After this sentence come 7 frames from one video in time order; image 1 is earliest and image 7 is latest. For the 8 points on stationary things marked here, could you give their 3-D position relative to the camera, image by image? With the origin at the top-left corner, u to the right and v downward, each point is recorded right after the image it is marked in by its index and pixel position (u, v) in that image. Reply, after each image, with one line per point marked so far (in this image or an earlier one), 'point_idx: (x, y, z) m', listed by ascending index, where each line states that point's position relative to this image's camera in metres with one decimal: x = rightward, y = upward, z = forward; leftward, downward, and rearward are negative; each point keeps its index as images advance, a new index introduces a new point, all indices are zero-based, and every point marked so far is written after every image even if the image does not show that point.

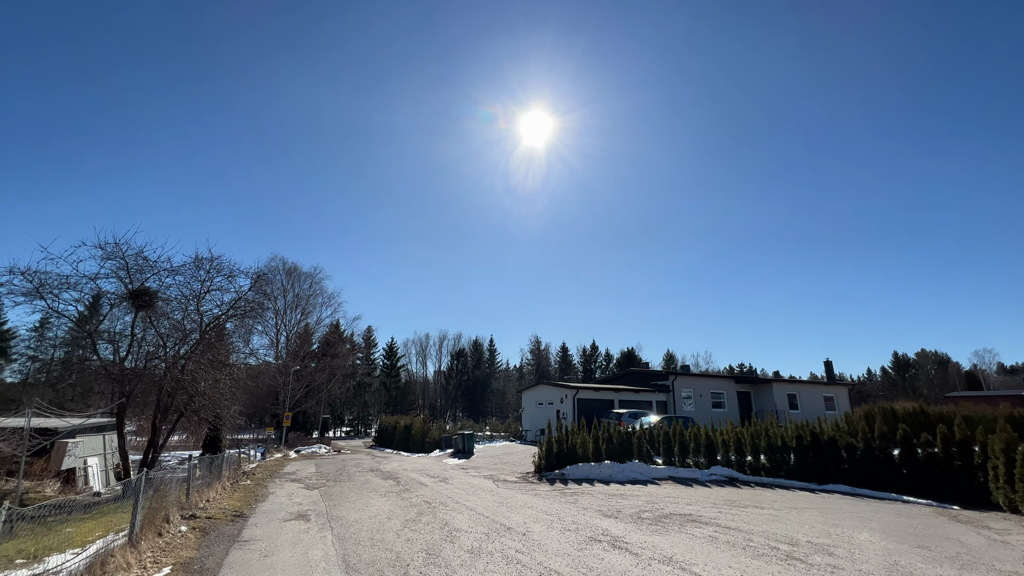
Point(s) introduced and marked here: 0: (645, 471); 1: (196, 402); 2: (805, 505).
0: (+4.3, -5.9, +14.3) m
1: (-10.0, -3.6, +14.1) m
2: (+6.4, -4.7, +9.7) m
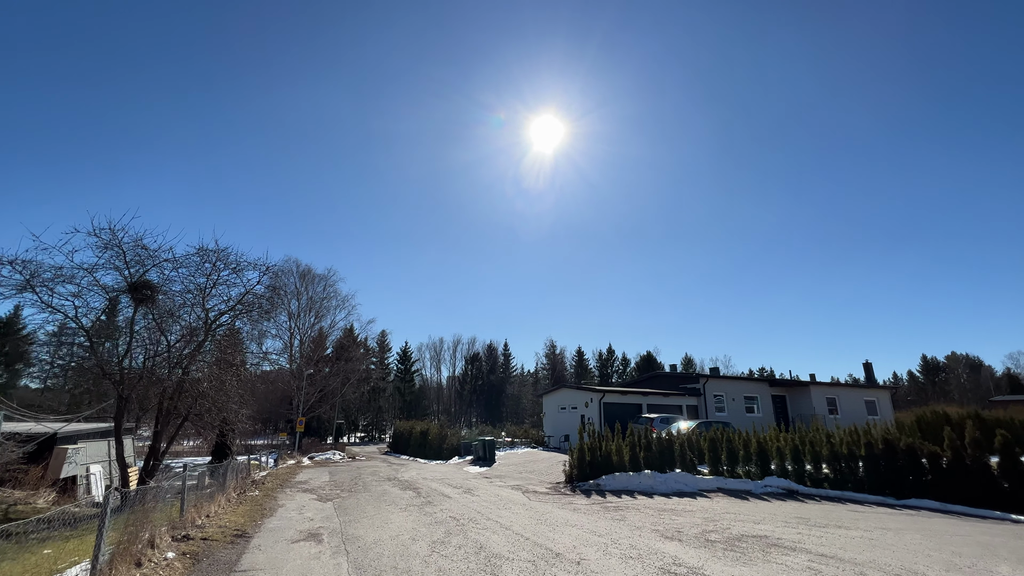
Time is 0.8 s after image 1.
0: (+5.2, -5.6, +12.9) m
1: (-9.1, -3.4, +13.1) m
2: (+7.1, -4.4, +8.3) m
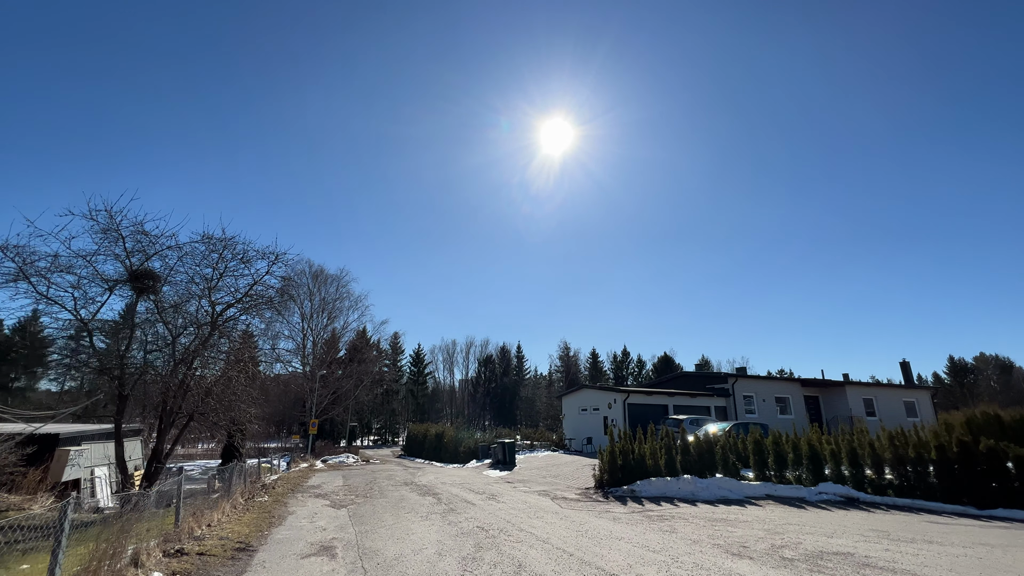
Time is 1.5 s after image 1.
0: (+5.9, -5.3, +11.8) m
1: (-8.4, -3.2, +12.3) m
2: (+7.7, -4.0, +7.1) m
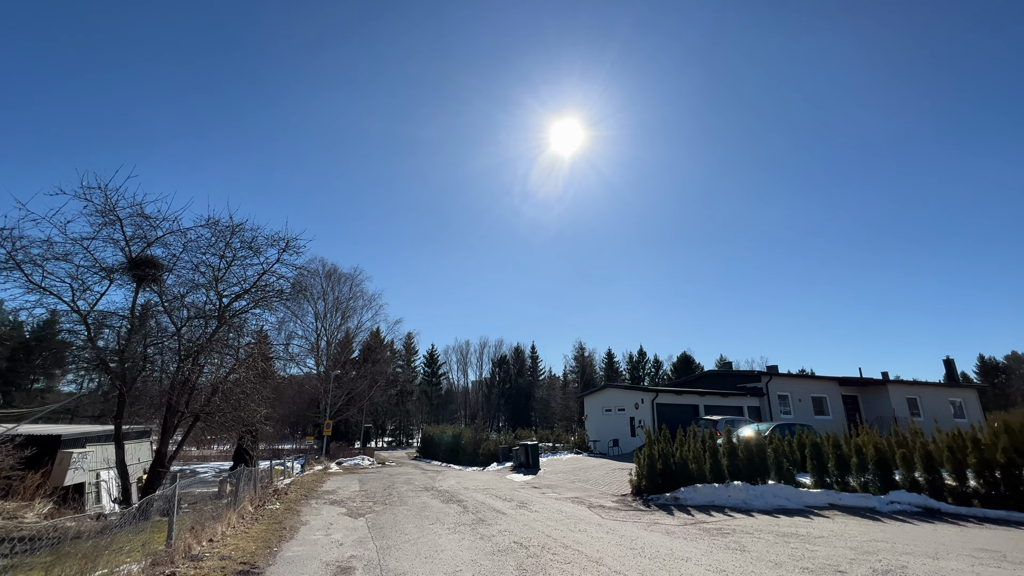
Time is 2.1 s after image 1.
0: (+6.7, -4.9, +10.6) m
1: (-7.6, -3.0, +11.5) m
2: (+8.4, -3.6, +5.8) m
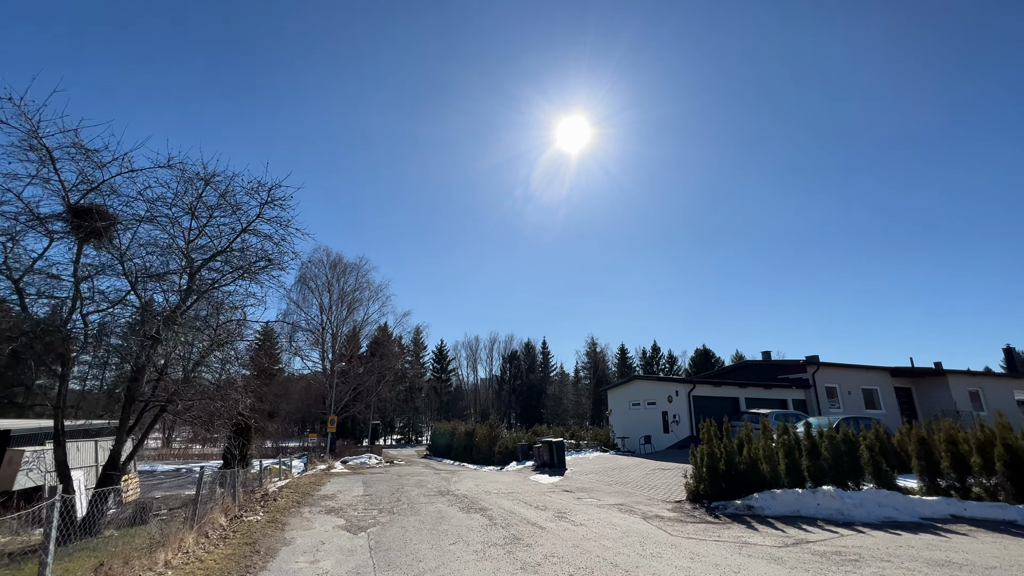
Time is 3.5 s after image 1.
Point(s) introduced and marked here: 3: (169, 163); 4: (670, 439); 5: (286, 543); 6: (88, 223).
0: (+7.4, -4.1, +8.4) m
1: (-6.9, -2.2, +9.5) m
2: (+9.0, -2.8, +3.6) m
3: (-6.2, +2.3, +8.2) m
4: (+6.9, -6.6, +19.6) m
5: (-3.4, -3.8, +6.7) m
6: (-7.3, +1.1, +7.7) m
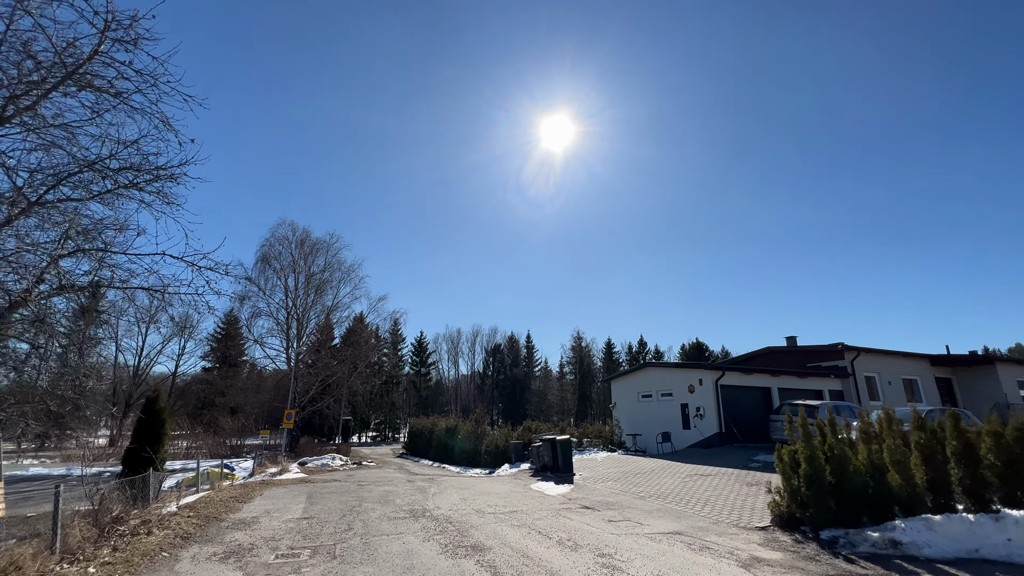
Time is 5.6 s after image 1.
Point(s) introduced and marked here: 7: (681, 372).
0: (+7.6, -3.0, +5.3) m
1: (-6.7, -0.9, +5.8) m
2: (+9.4, -1.8, +0.6) m
3: (-5.9, +3.5, +4.4) m
4: (+6.6, -5.5, +16.5) m
5: (-3.1, -2.6, +3.2) m
6: (-7.0, +2.4, +4.0) m
7: (+6.6, -3.3, +17.5) m
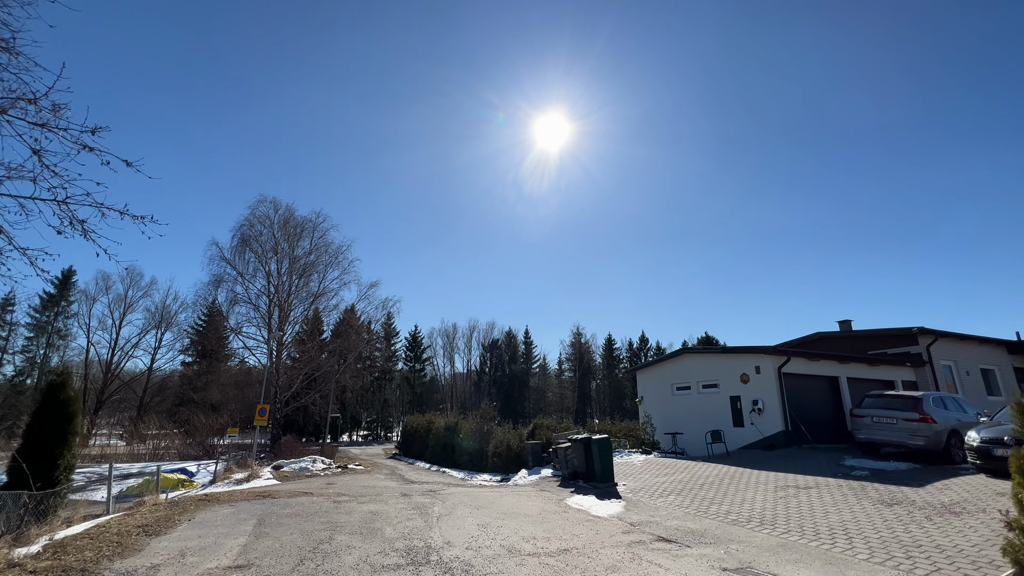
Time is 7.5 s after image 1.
0: (+8.3, -2.1, +2.4) m
1: (-6.0, +0.1, +2.7) m
2: (+10.2, -0.8, -2.3) m
3: (-5.2, +4.5, +1.3) m
4: (+7.1, -4.5, +13.6) m
5: (-2.4, -1.6, +0.1) m
6: (-6.3, +3.4, +0.9) m
7: (+7.1, -2.3, +14.6) m
